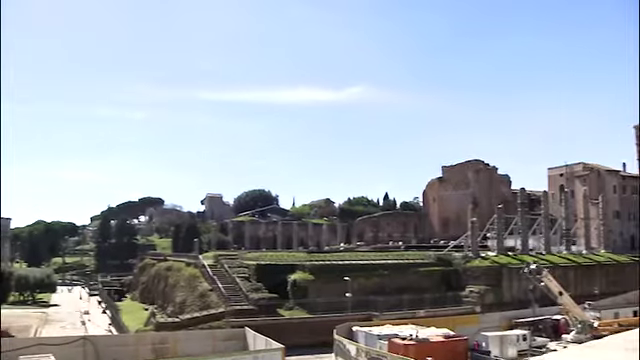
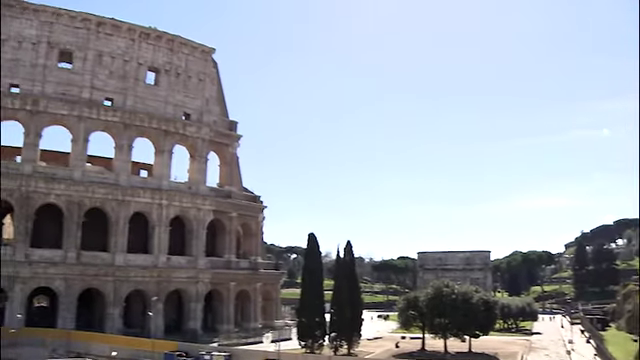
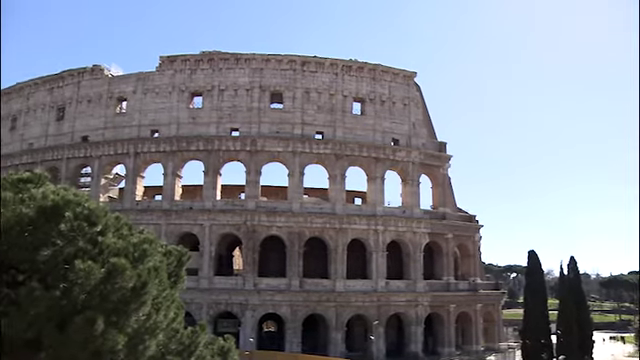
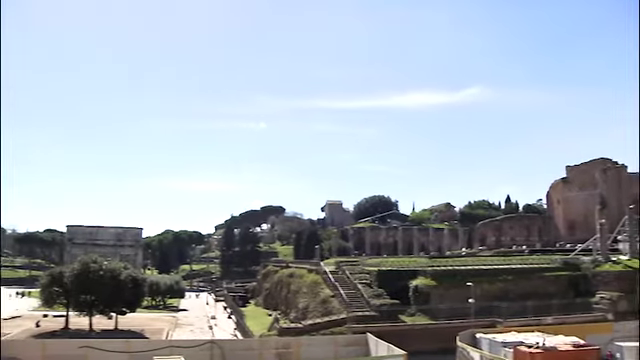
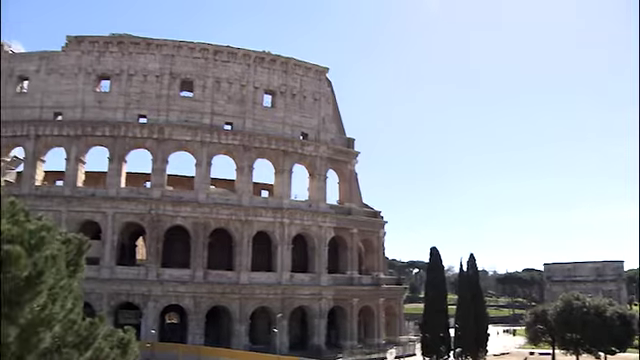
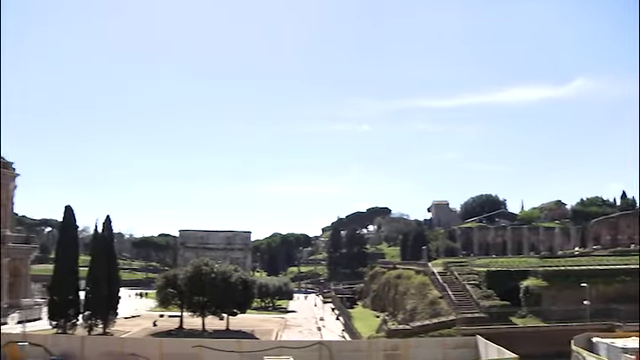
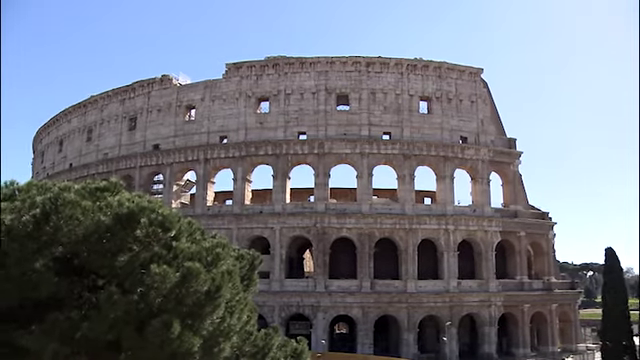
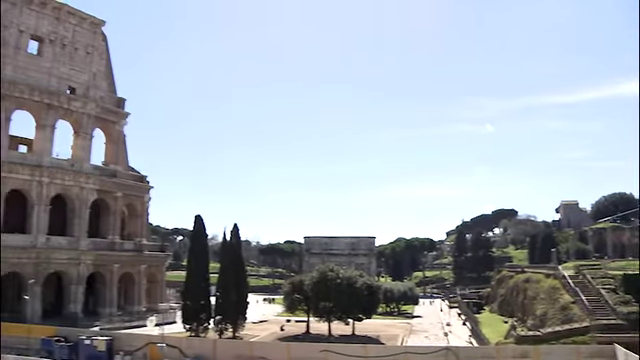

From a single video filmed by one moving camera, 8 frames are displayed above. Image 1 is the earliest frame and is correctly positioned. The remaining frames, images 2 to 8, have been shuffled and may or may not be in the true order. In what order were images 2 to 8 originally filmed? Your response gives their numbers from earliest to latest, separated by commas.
4, 6, 8, 2, 5, 3, 7
